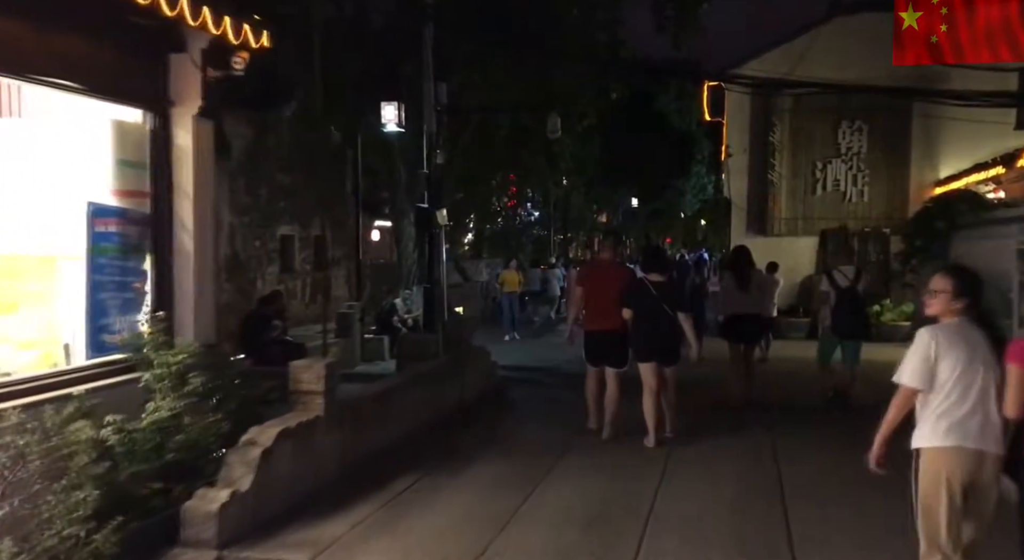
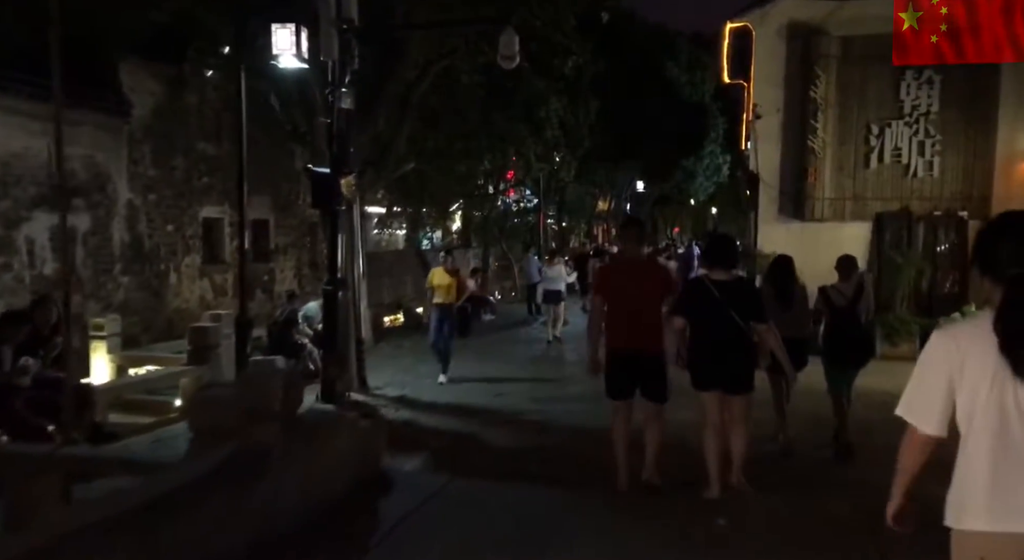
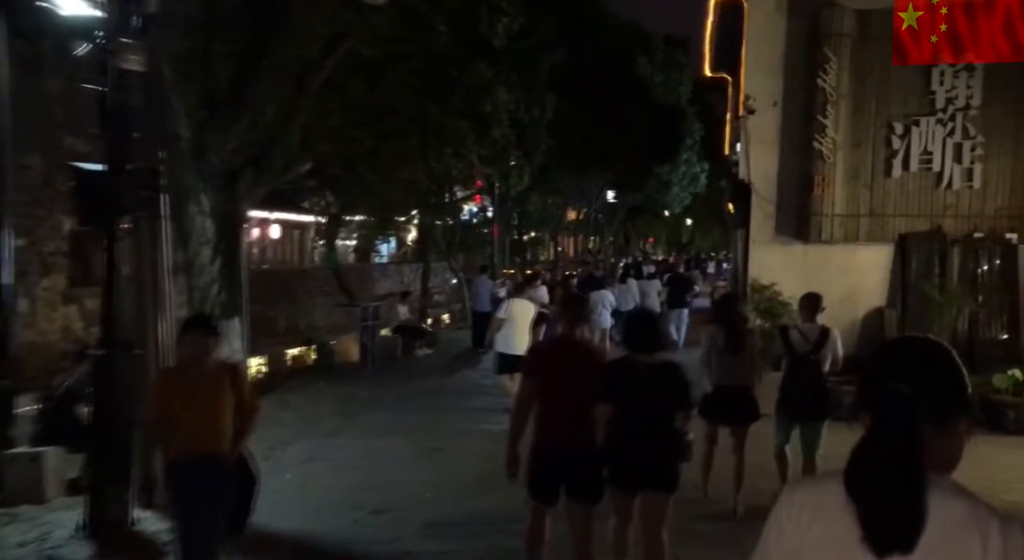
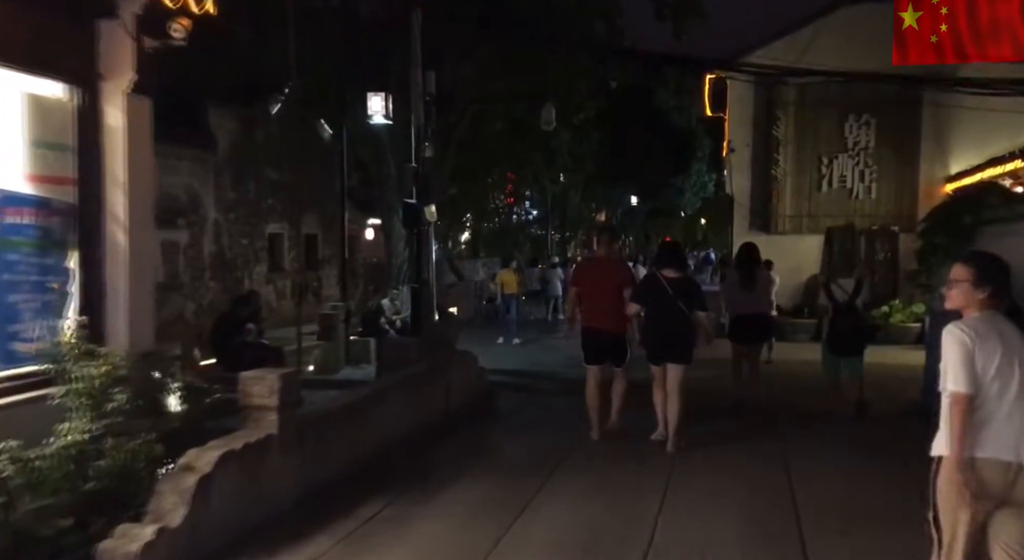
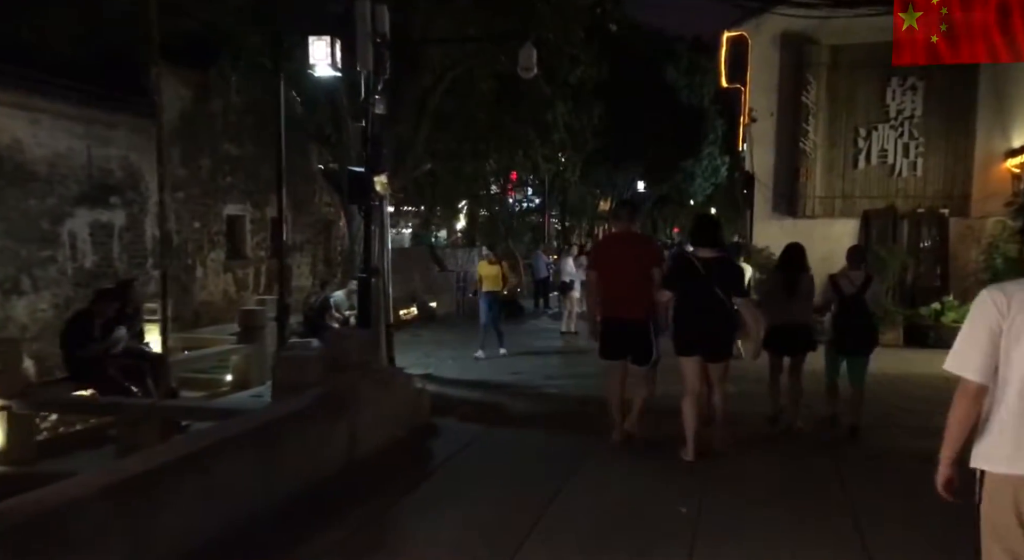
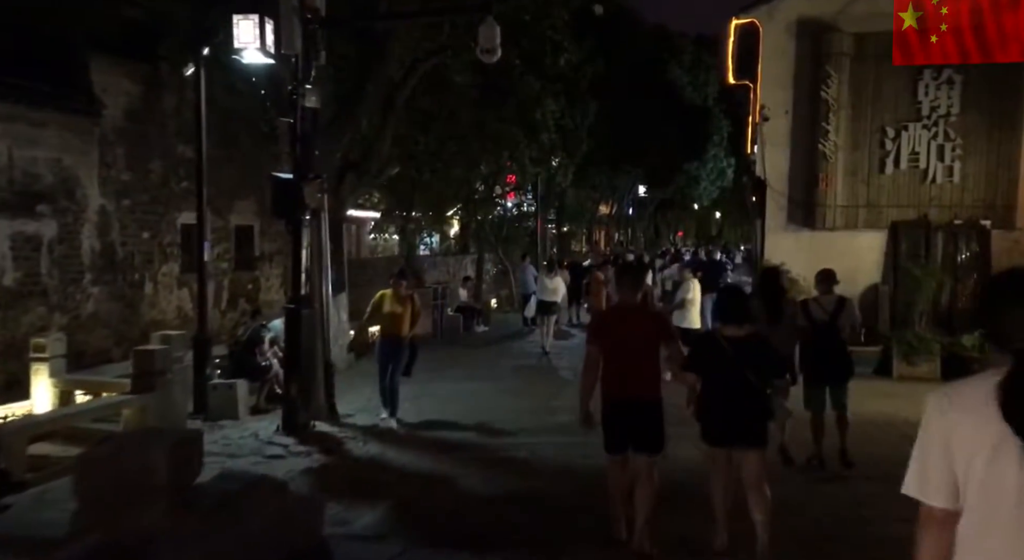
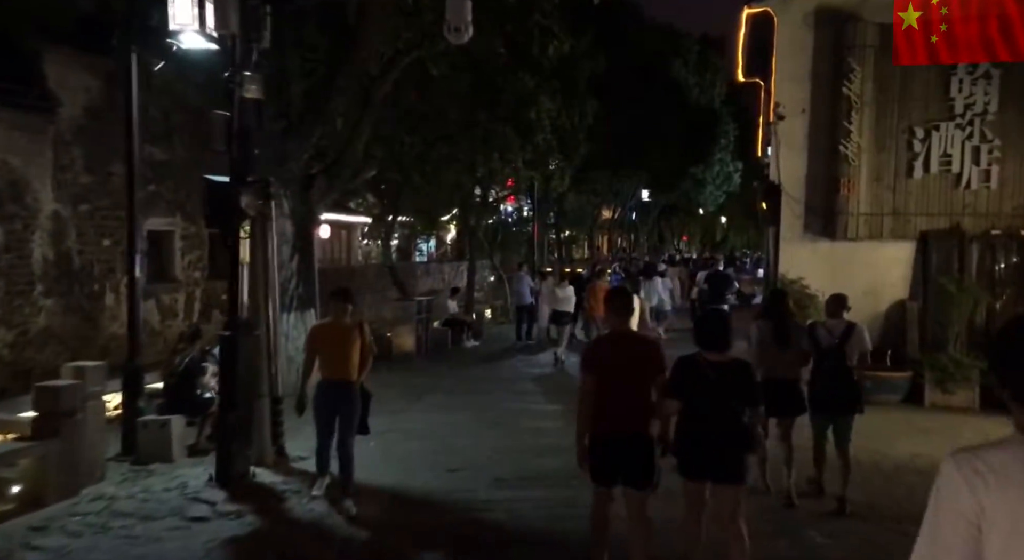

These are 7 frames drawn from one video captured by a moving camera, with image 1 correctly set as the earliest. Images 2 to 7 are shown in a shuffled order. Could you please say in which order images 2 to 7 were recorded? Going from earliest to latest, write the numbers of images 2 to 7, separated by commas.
4, 5, 2, 6, 7, 3
